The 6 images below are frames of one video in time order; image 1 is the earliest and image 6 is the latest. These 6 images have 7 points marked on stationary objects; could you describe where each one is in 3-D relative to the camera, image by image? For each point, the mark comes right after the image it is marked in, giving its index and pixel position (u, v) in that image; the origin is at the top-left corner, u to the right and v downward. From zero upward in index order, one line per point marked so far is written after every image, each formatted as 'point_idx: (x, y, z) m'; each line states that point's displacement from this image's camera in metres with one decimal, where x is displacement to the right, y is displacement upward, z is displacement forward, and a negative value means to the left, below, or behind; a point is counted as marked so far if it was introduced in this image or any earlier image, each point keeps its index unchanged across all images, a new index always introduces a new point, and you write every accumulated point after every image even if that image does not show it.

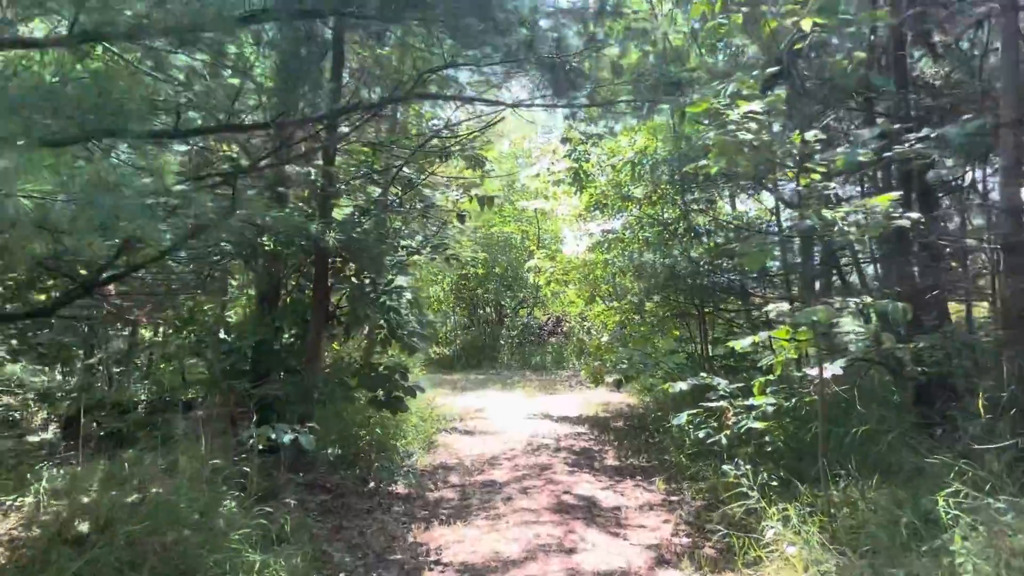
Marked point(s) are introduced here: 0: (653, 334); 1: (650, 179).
0: (+1.3, -0.4, +7.8) m
1: (+1.3, +1.0, +7.4) m
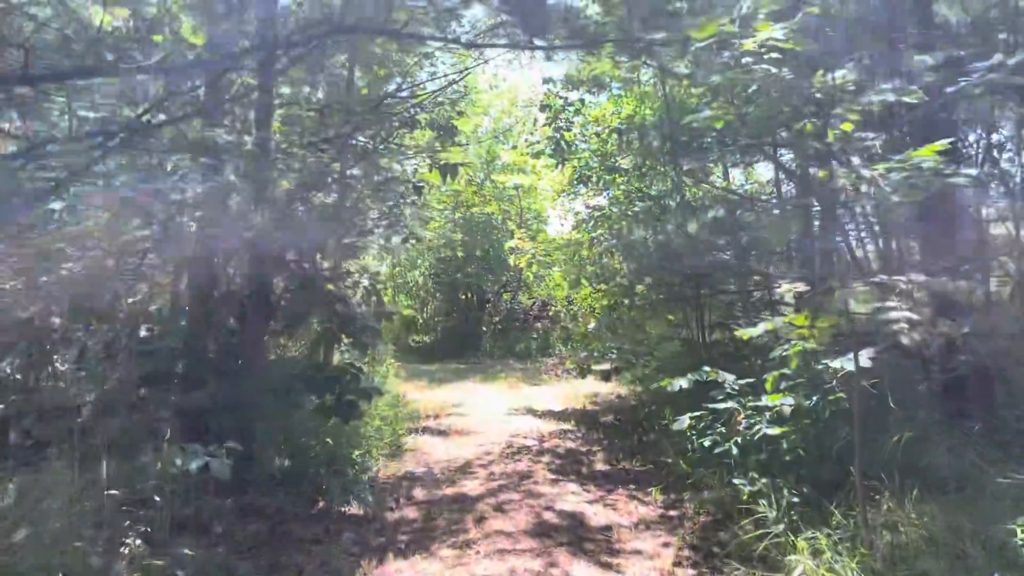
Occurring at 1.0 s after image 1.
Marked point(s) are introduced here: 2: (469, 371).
0: (+1.1, -0.3, +7.1) m
1: (+1.0, +1.1, +6.7) m
2: (-0.6, -1.1, +10.4) m
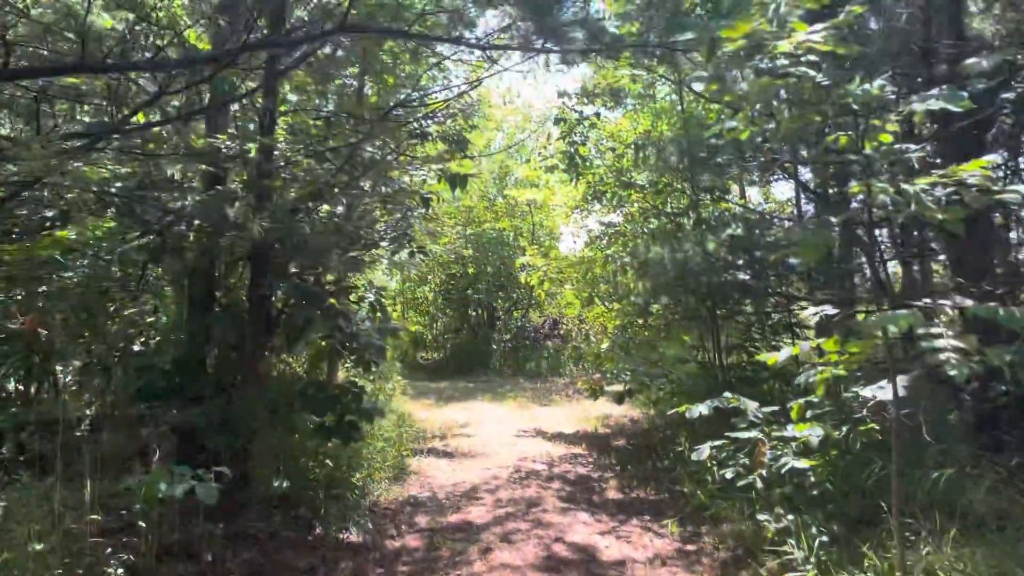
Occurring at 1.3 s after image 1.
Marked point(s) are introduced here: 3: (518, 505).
0: (+1.2, -0.4, +6.9) m
1: (+1.2, +1.0, +6.6) m
2: (-0.4, -1.3, +10.2) m
3: (0.0, -1.2, +4.5) m
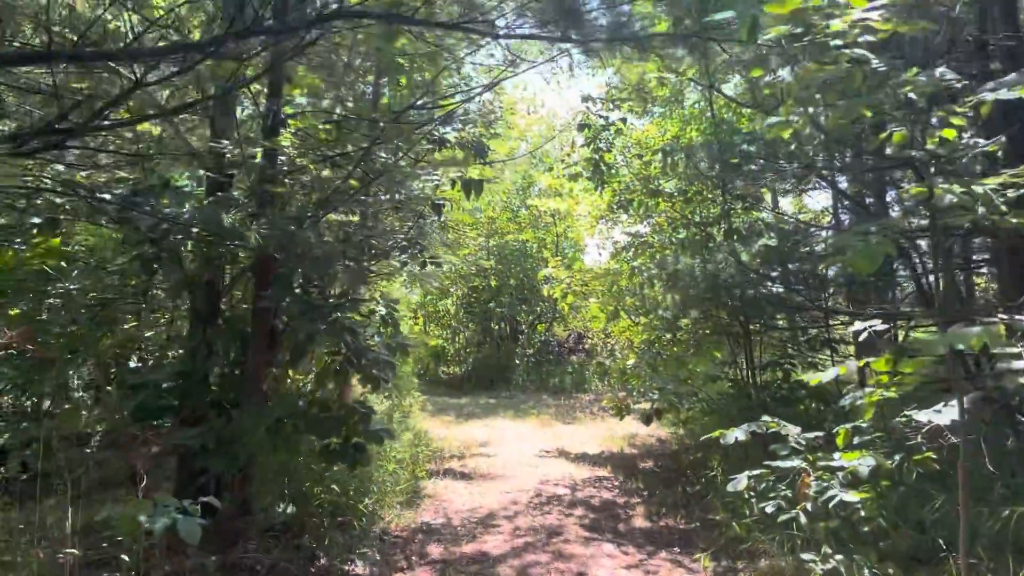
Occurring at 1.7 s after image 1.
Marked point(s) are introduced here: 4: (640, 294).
0: (+1.4, -0.5, +6.5) m
1: (+1.3, +0.9, +6.2) m
2: (-0.2, -1.4, +9.9) m
3: (+0.1, -1.3, +4.2) m
4: (+1.1, -0.1, +6.9) m
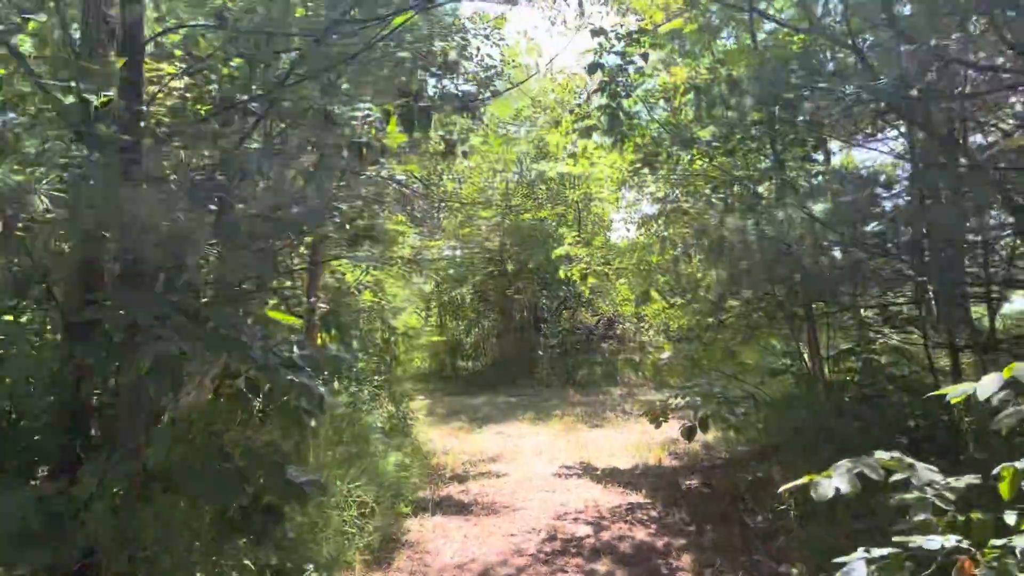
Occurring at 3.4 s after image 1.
0: (+1.5, -0.4, +5.3) m
1: (+1.3, +1.0, +5.0) m
2: (+0.1, -1.3, +8.7) m
3: (+0.1, -1.2, +3.0) m
4: (+1.1, +0.1, +5.7) m
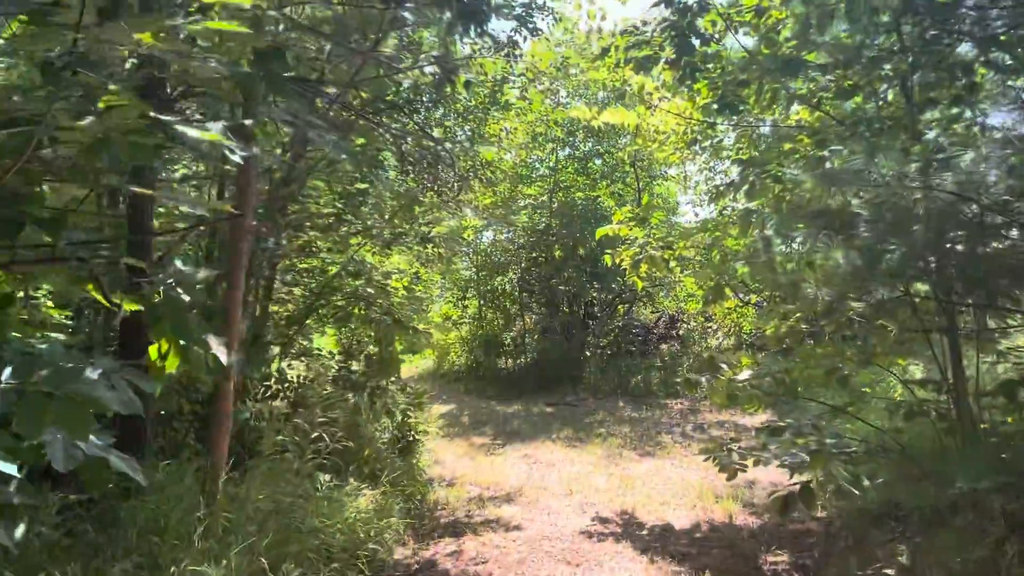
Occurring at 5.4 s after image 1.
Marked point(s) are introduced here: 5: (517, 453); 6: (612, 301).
0: (+1.5, -0.3, +3.8) m
1: (+1.4, +1.1, +3.5) m
2: (+0.4, -1.2, +7.3) m
3: (0.0, -1.1, +1.6) m
4: (+1.3, +0.1, +4.2) m
5: (0.0, -1.2, +5.8) m
6: (+1.3, -0.2, +10.8) m
